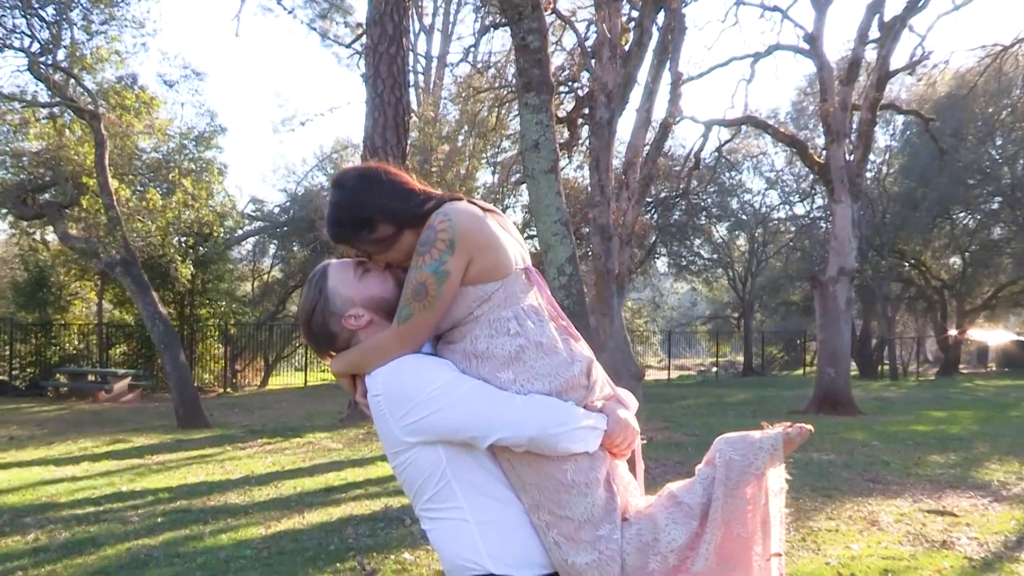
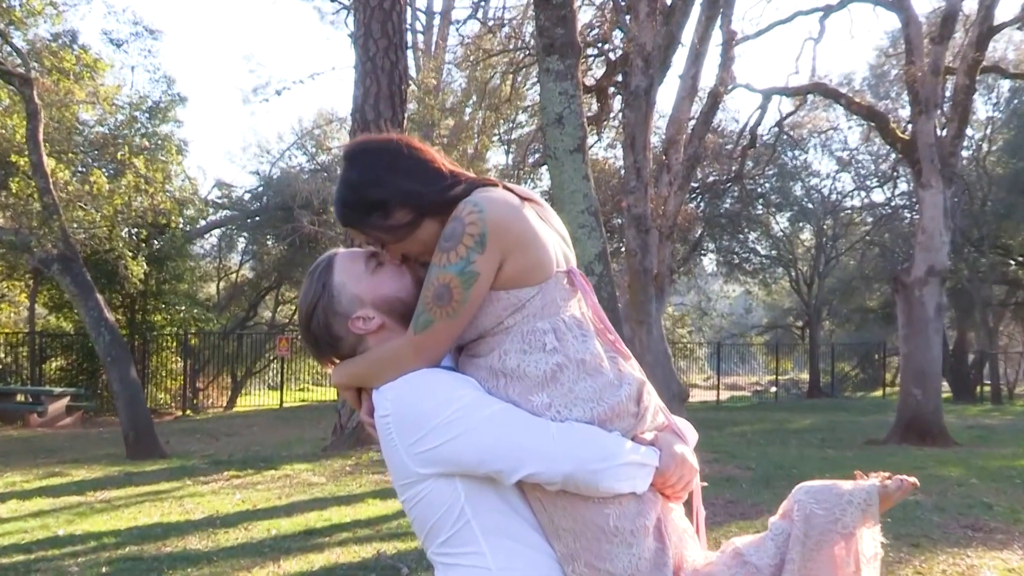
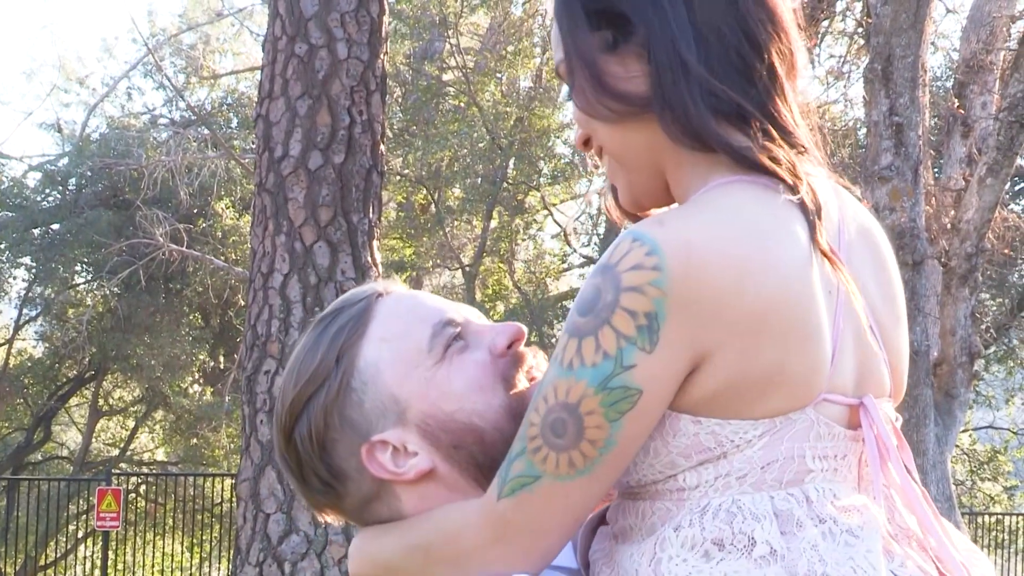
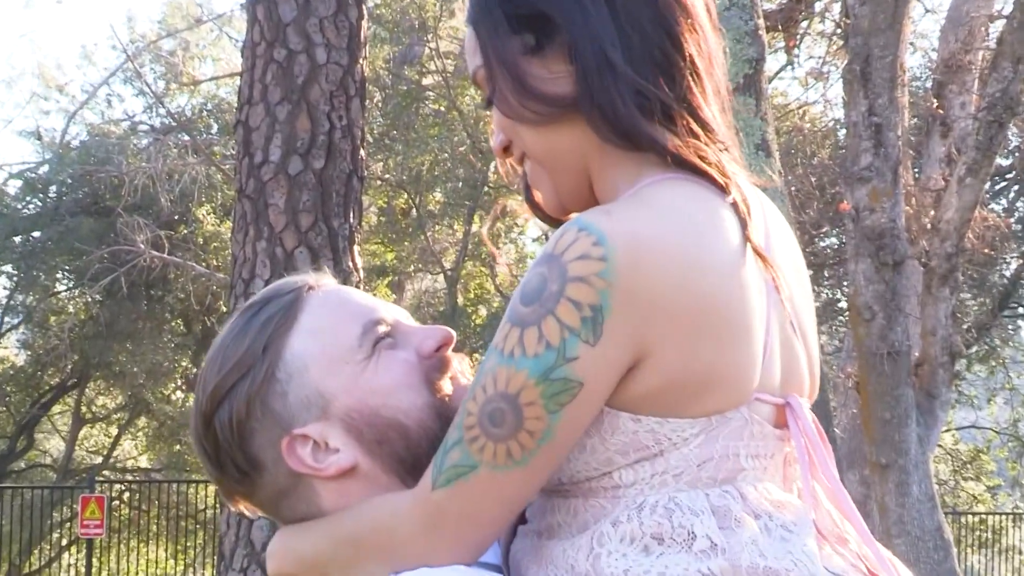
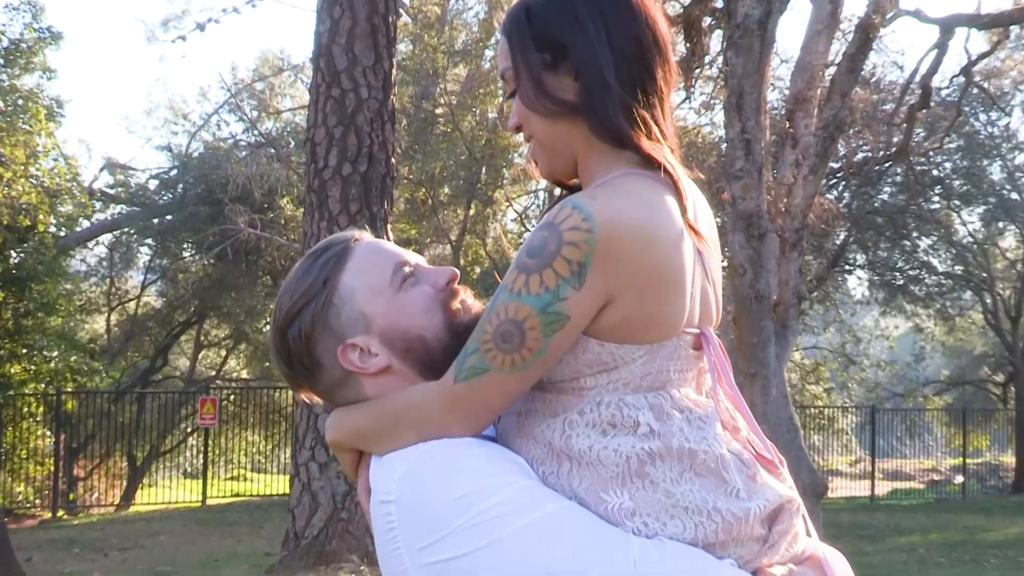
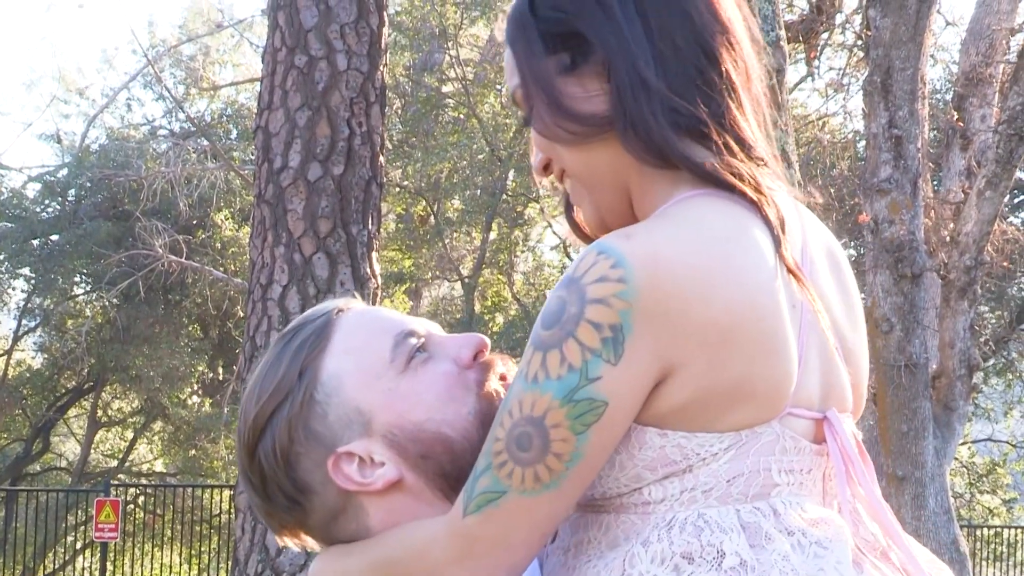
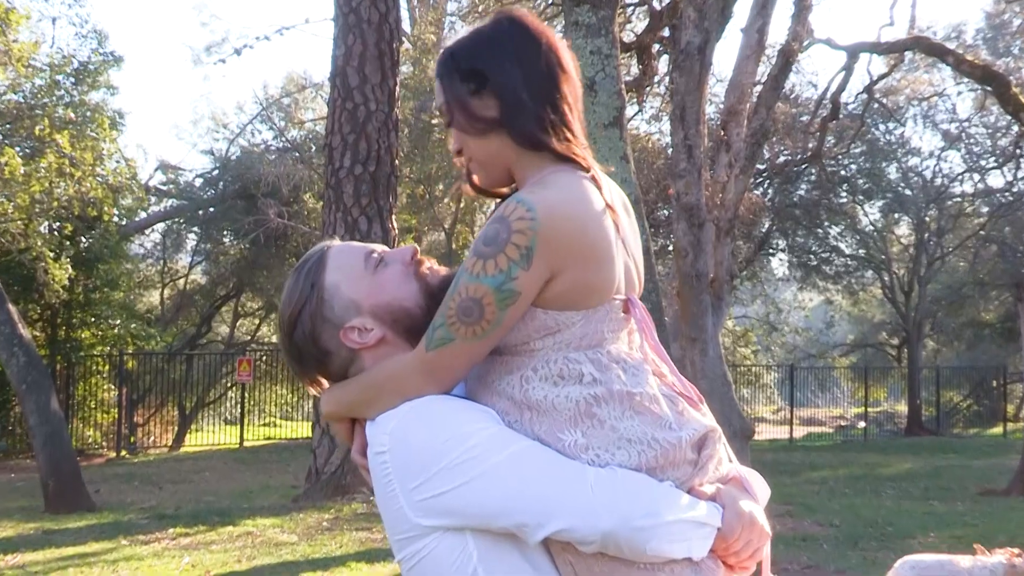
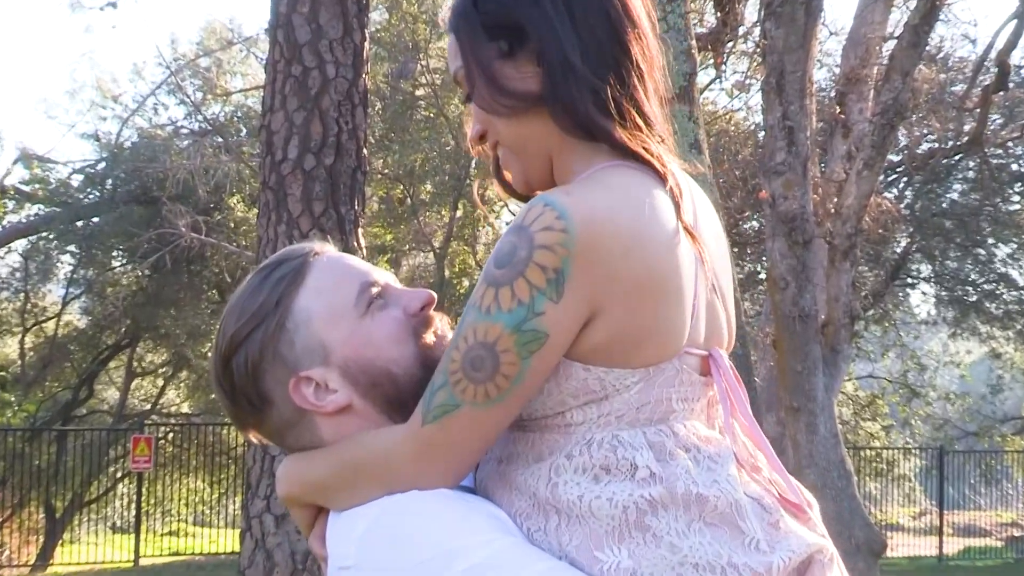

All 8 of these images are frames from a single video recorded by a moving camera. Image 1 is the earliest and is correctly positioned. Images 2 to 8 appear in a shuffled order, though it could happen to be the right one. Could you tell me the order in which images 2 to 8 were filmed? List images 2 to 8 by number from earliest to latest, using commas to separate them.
2, 7, 5, 8, 4, 3, 6
